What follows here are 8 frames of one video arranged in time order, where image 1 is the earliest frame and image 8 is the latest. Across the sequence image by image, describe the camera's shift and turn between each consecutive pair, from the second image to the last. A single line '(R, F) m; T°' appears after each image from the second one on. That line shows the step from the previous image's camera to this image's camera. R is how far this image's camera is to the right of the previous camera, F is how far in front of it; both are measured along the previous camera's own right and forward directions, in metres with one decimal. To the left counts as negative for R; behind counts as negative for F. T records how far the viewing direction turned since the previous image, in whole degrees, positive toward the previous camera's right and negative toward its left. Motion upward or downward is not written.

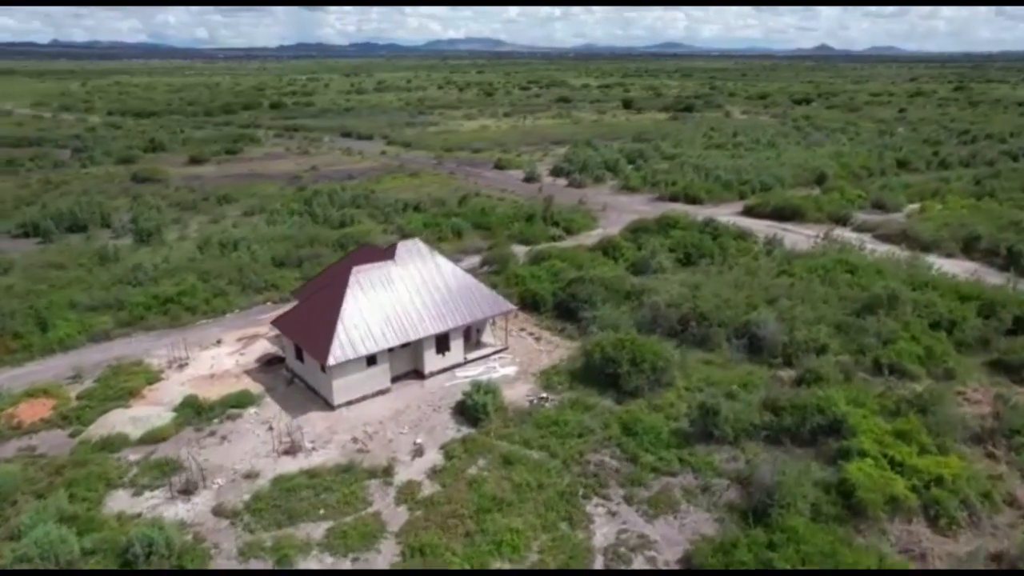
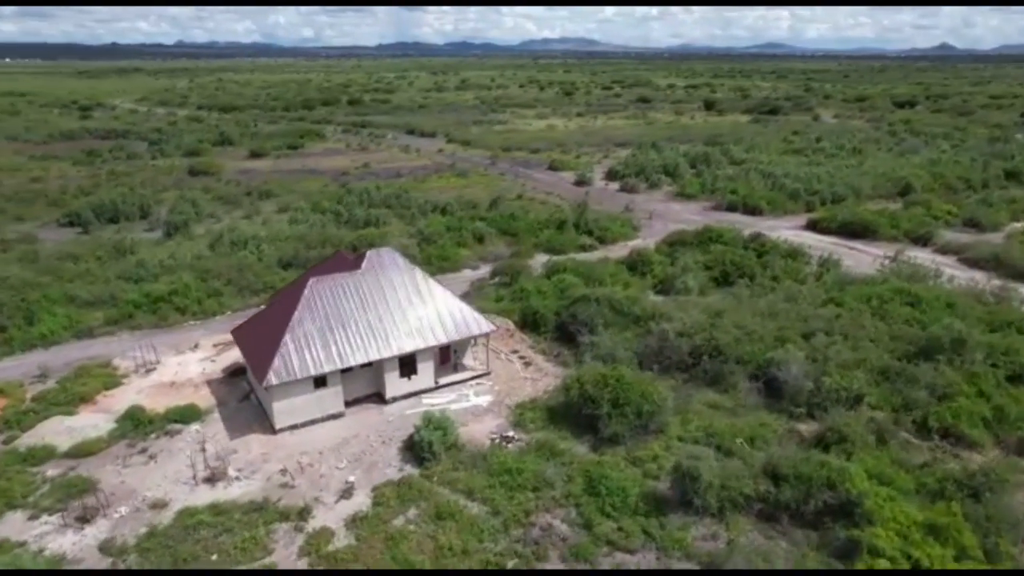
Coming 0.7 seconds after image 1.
(+3.8, +3.3) m; -7°
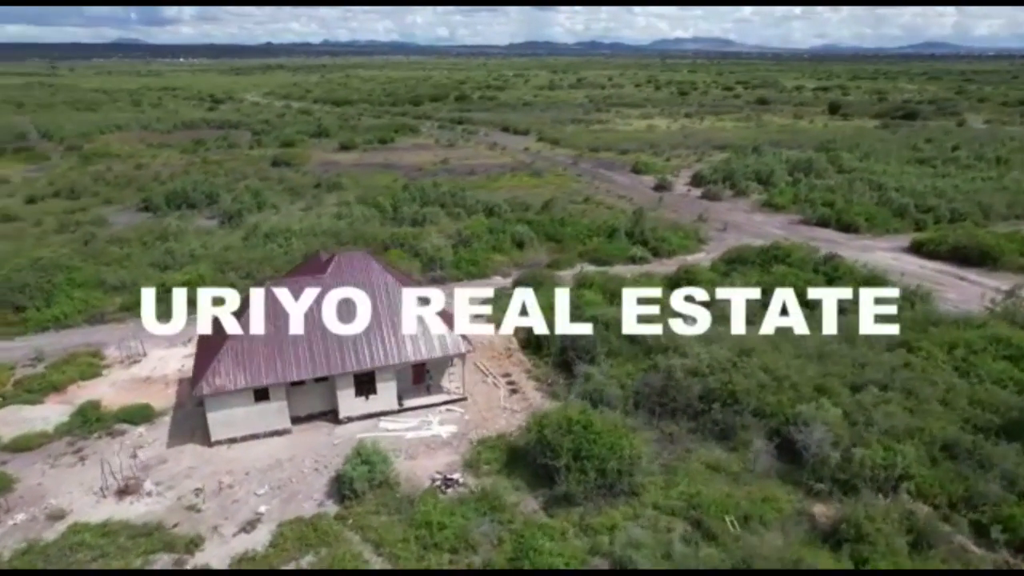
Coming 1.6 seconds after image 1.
(+4.3, +3.5) m; -10°
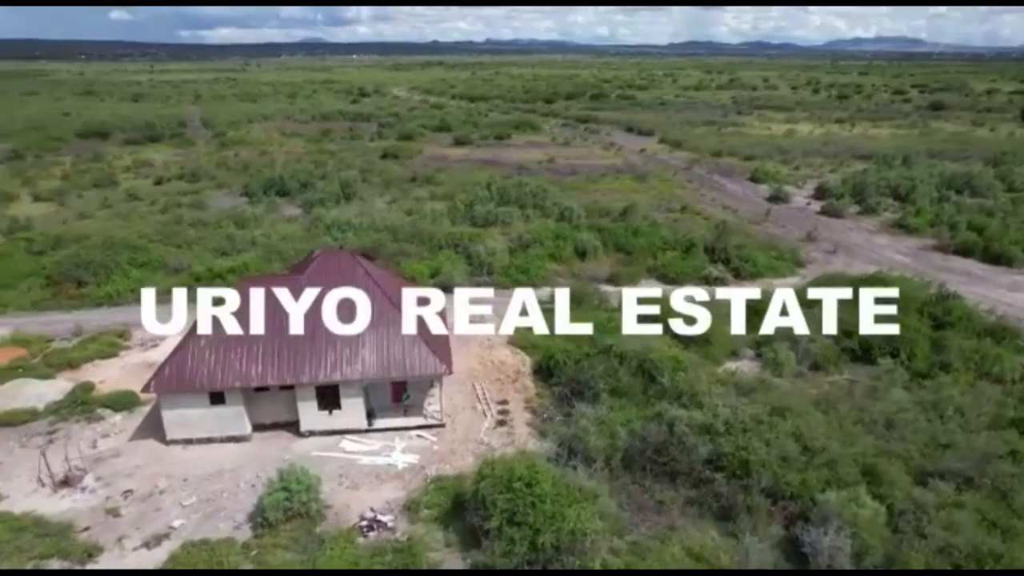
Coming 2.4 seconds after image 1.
(+4.3, +3.3) m; -12°
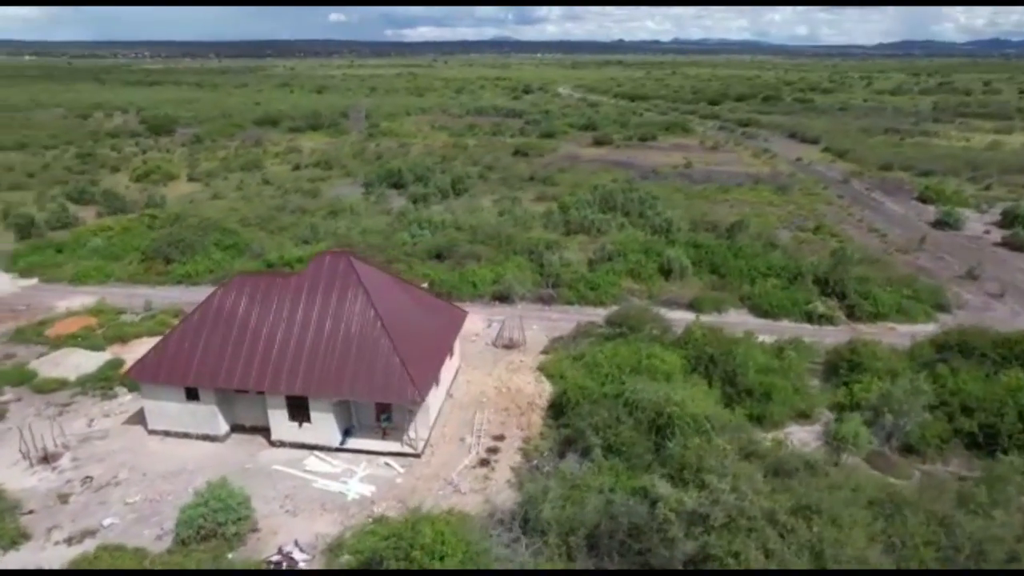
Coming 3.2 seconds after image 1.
(+4.3, +3.3) m; -14°
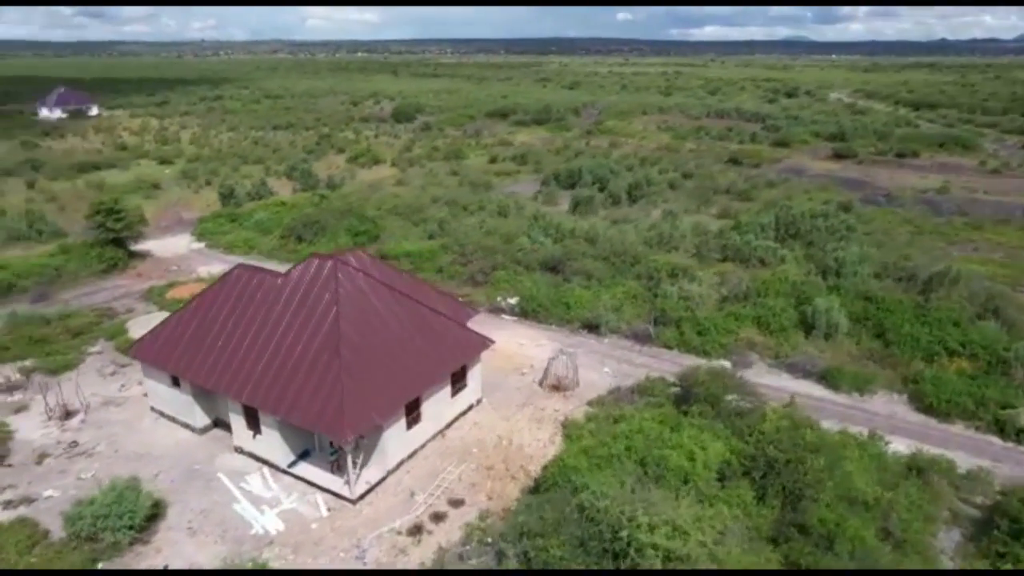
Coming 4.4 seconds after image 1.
(+5.7, +4.8) m; -21°
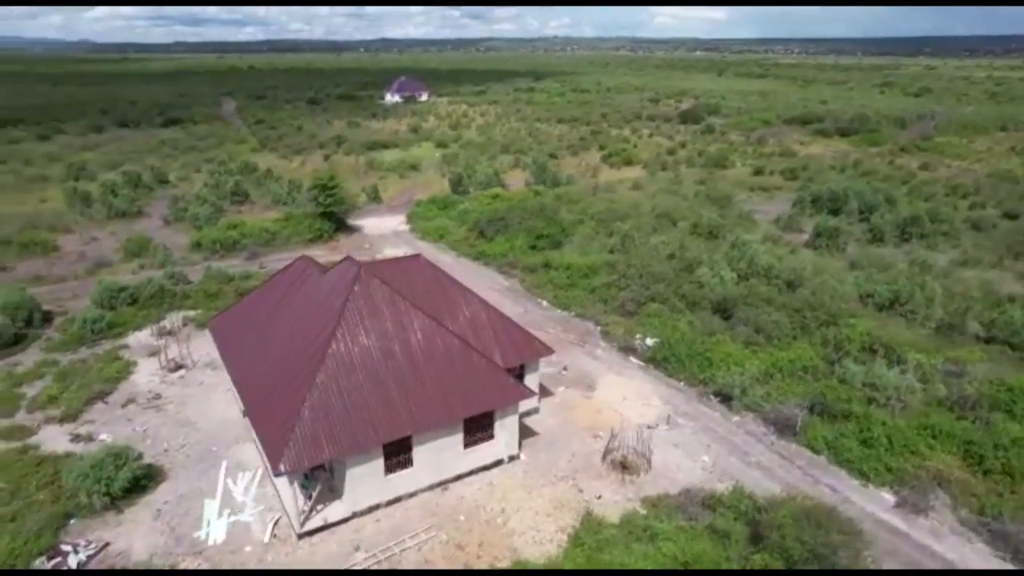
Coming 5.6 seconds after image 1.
(+5.3, +4.6) m; -26°
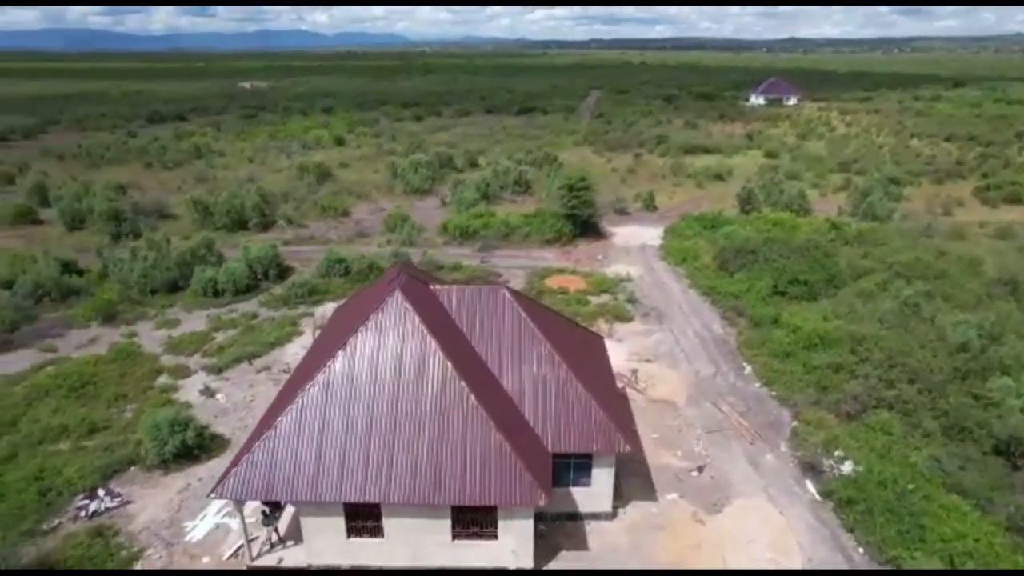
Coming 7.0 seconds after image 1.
(+5.0, +5.2) m; -30°
